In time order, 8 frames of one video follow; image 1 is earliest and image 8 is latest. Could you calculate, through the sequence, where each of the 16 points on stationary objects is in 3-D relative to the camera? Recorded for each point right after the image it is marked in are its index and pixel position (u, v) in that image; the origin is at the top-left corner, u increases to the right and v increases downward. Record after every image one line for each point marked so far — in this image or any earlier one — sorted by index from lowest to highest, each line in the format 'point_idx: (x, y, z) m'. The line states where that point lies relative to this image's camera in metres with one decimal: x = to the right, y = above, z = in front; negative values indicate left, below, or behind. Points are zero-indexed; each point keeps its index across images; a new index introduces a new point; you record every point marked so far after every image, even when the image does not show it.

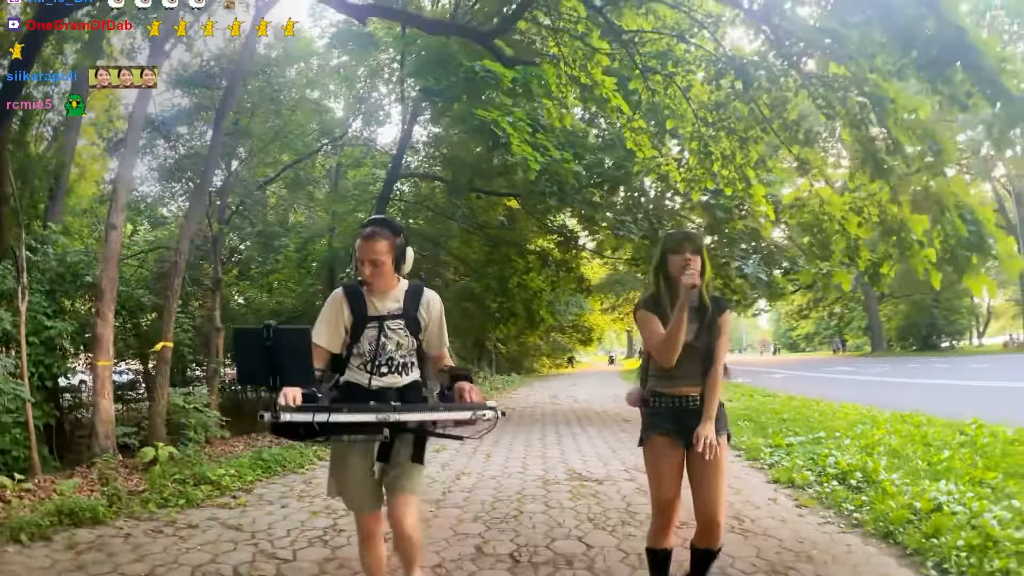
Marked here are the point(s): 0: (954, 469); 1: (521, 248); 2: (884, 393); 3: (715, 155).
0: (+2.9, -1.2, +4.7) m
1: (+0.2, +0.6, +10.1) m
2: (+6.6, -1.9, +12.2) m
3: (+1.5, +1.1, +5.4) m
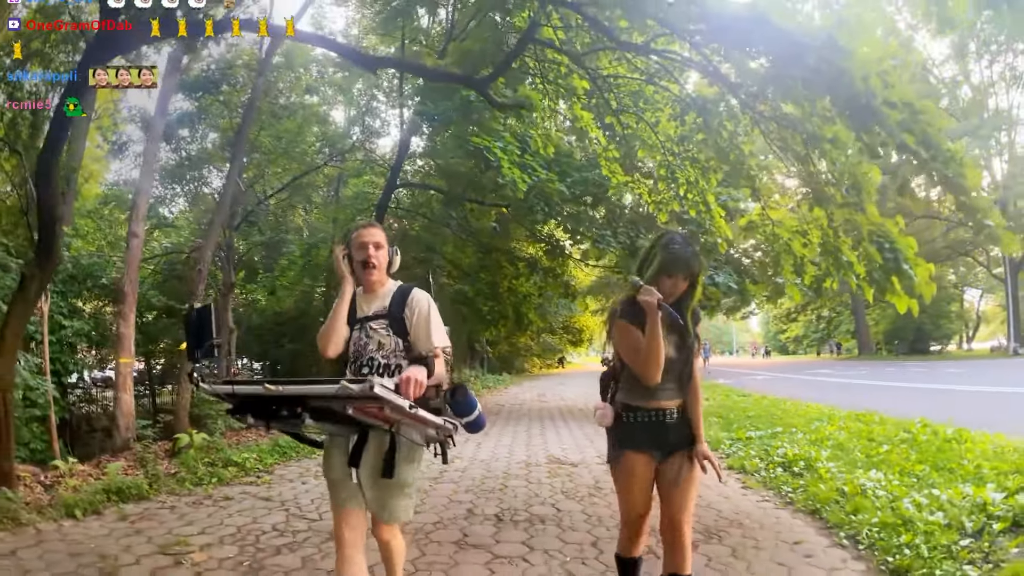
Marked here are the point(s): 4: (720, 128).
0: (+2.8, -1.3, +5.3) m
1: (+0.1, +0.5, +10.8) m
2: (+6.5, -2.0, +12.9) m
3: (+1.5, +1.0, +6.1) m
4: (+1.6, +1.2, +4.9) m
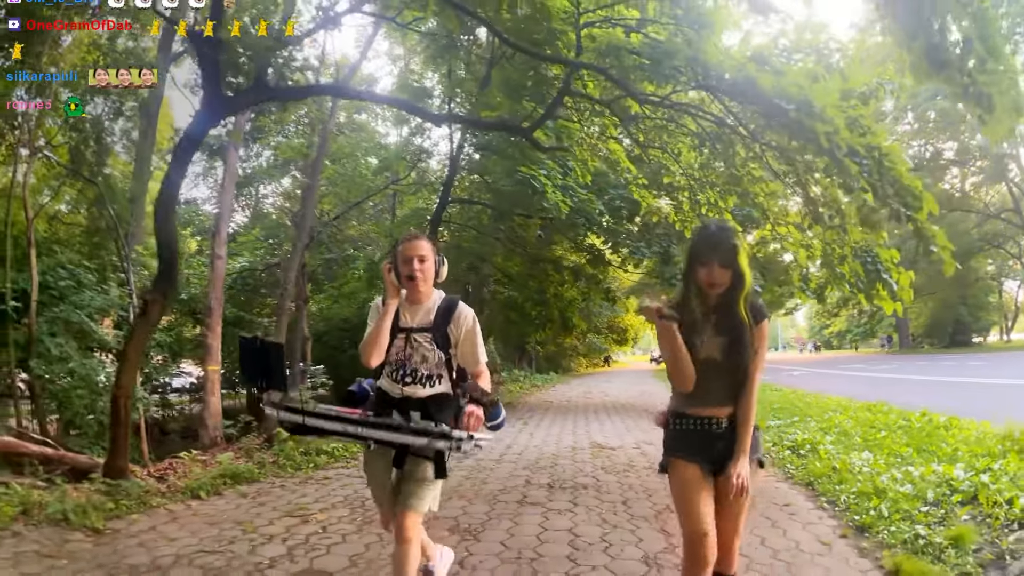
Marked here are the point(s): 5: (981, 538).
0: (+3.2, -1.4, +6.1) m
1: (+0.8, +0.4, +11.7) m
2: (+7.3, -2.0, +13.4) m
3: (+1.9, +0.9, +6.9) m
4: (+1.9, +1.1, +5.8) m
5: (+2.6, -1.4, +3.8) m
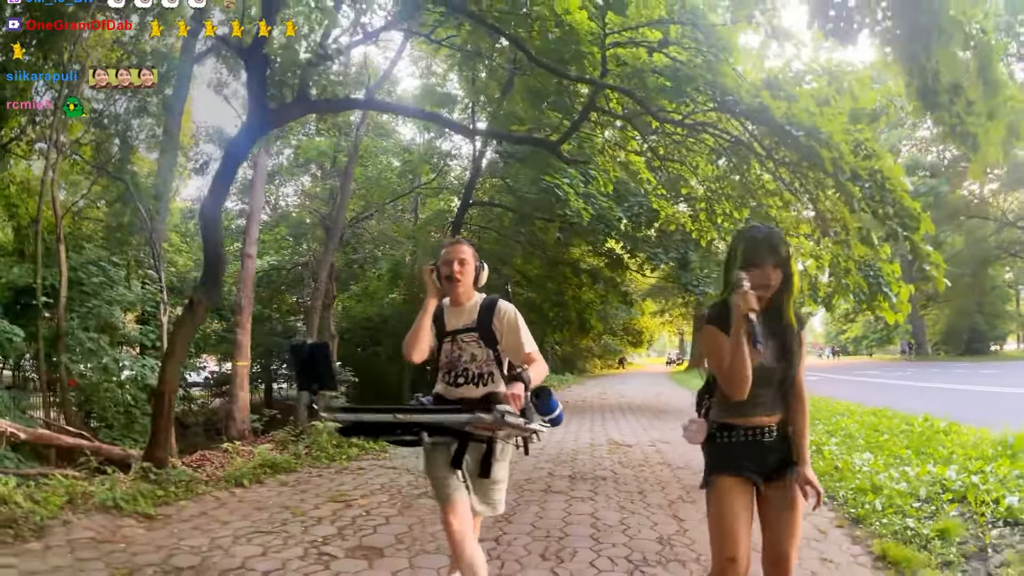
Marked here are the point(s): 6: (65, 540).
0: (+3.4, -1.4, +6.4) m
1: (+1.1, +0.4, +12.0) m
2: (+7.6, -2.1, +13.7) m
3: (+2.1, +0.8, +7.3) m
4: (+2.1, +1.0, +6.1) m
5: (+2.8, -1.5, +4.2) m
6: (-2.7, -1.6, +4.1) m
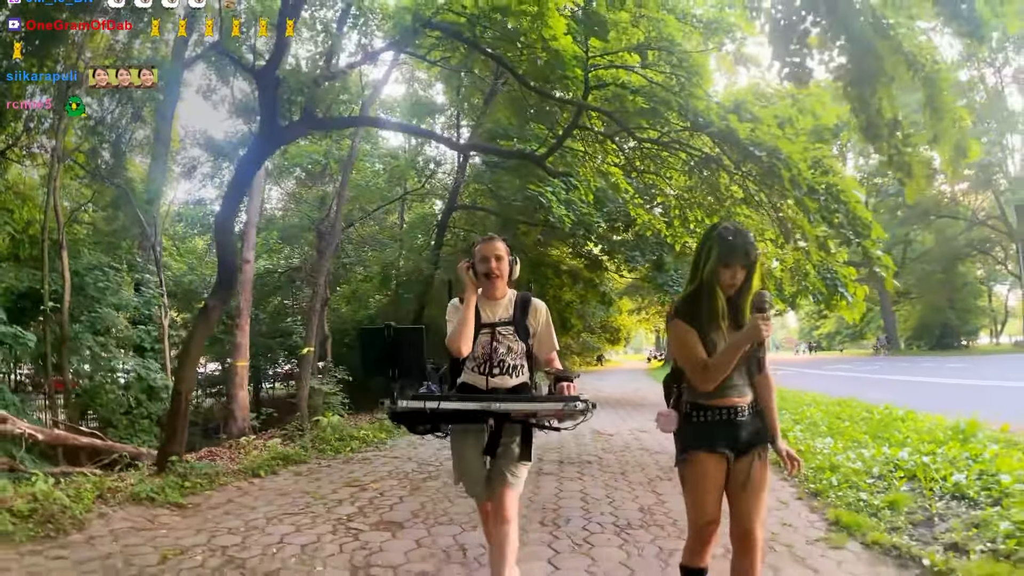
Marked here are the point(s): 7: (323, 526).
0: (+3.4, -1.5, +7.0) m
1: (+0.8, +0.4, +12.6) m
2: (+7.4, -2.1, +14.4) m
3: (+2.0, +0.8, +7.9) m
4: (+2.0, +1.0, +6.7) m
5: (+2.8, -1.5, +4.8) m
6: (-2.7, -1.6, +4.6) m
7: (-1.1, -1.4, +4.1) m
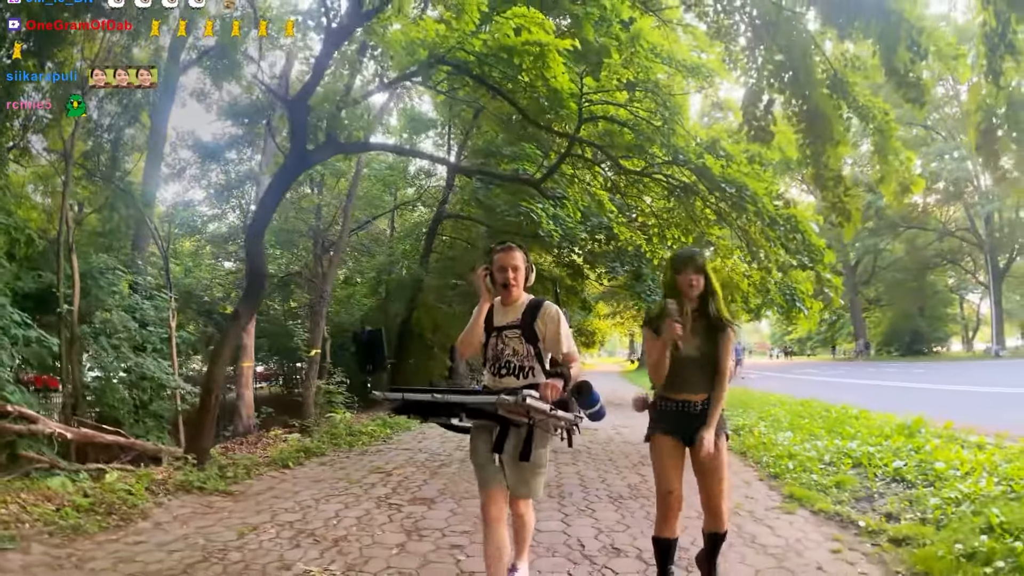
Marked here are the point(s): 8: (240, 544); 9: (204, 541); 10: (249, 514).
0: (+3.3, -1.6, +8.0) m
1: (+0.7, +0.2, +13.5) m
2: (+7.1, -2.3, +15.5) m
3: (+2.0, +0.7, +8.8) m
4: (+2.1, +0.9, +7.6) m
5: (+2.8, -1.6, +5.7) m
6: (-2.7, -1.7, +5.3) m
7: (-1.0, -1.5, +4.8) m
8: (-1.6, -1.5, +4.1) m
9: (-1.9, -1.6, +4.3) m
10: (-1.9, -1.6, +5.0) m
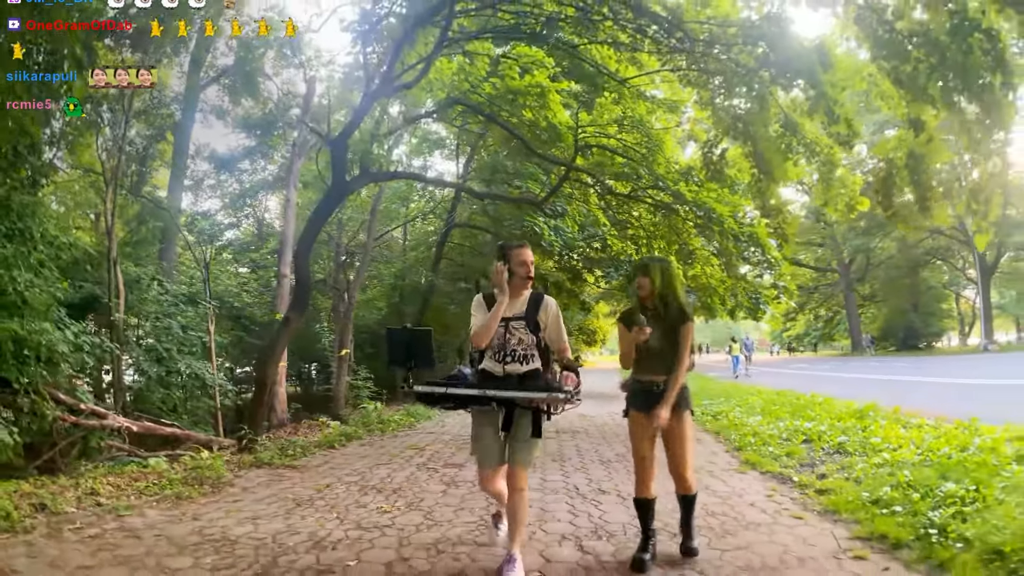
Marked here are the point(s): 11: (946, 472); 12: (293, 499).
0: (+3.5, -1.6, +9.3) m
1: (+0.8, +0.1, +14.7) m
2: (+7.2, -2.3, +16.7) m
3: (+2.1, +0.6, +10.0) m
4: (+2.1, +0.8, +8.9) m
5: (+3.0, -1.7, +7.0) m
6: (-2.5, -1.8, +6.6) m
7: (-0.9, -1.6, +6.1) m
8: (-1.5, -1.6, +5.4) m
9: (-1.8, -1.7, +5.6) m
10: (-1.8, -1.7, +6.3) m
11: (+3.7, -1.6, +5.9) m
12: (-1.7, -1.6, +5.3) m
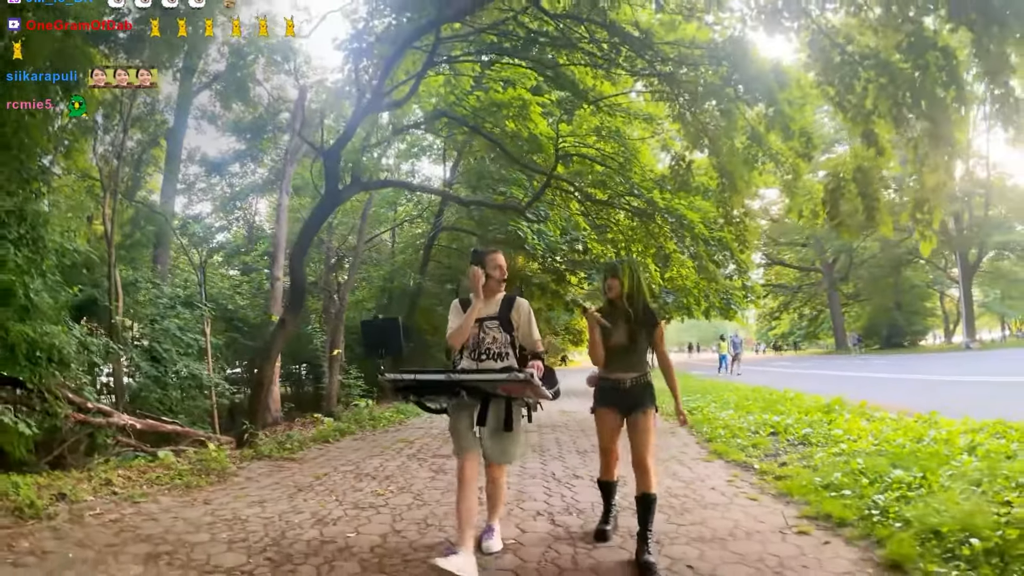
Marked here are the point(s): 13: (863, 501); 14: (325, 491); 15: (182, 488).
0: (+3.3, -1.7, +9.8) m
1: (+0.5, +0.1, +15.2) m
2: (+6.9, -2.3, +17.3) m
3: (+1.9, +0.6, +10.5) m
4: (+1.9, +0.8, +9.4) m
5: (+2.8, -1.7, +7.5) m
6: (-2.7, -1.8, +7.1) m
7: (-1.1, -1.6, +6.6) m
8: (-1.6, -1.6, +5.8) m
9: (-2.0, -1.7, +6.1) m
10: (-2.0, -1.8, +6.7) m
11: (+3.6, -1.6, +6.4) m
12: (-1.8, -1.7, +5.8) m
13: (+2.7, -1.6, +5.2) m
14: (-1.4, -1.6, +5.3) m
15: (-3.0, -1.8, +6.2) m
